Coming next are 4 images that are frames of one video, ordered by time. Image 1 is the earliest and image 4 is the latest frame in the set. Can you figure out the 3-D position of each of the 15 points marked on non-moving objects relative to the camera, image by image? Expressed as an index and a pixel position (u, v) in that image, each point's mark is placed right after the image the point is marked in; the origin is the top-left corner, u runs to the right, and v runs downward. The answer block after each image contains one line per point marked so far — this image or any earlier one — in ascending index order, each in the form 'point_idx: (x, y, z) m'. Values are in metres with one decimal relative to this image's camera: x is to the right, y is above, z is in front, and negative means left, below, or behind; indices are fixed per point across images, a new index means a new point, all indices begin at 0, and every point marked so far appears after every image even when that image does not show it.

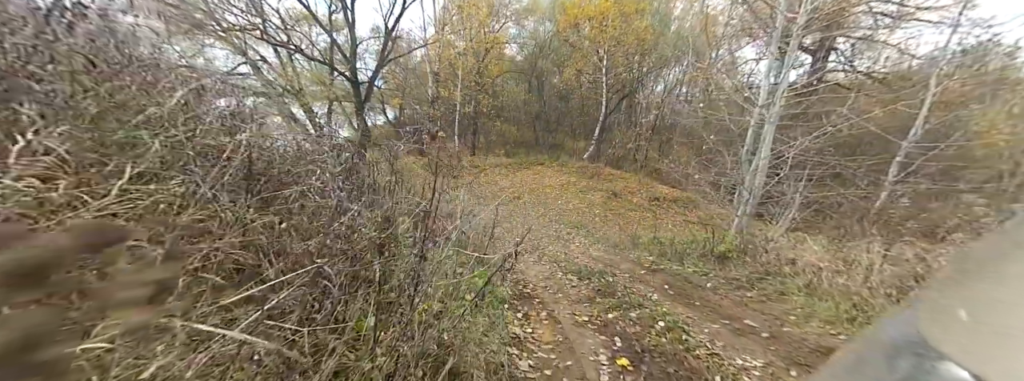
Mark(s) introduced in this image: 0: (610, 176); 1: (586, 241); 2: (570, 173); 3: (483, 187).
0: (+6.0, +0.9, +19.1) m
1: (+2.1, -1.4, +8.6) m
2: (+3.7, +1.1, +19.6) m
3: (-1.5, +0.1, +15.9) m
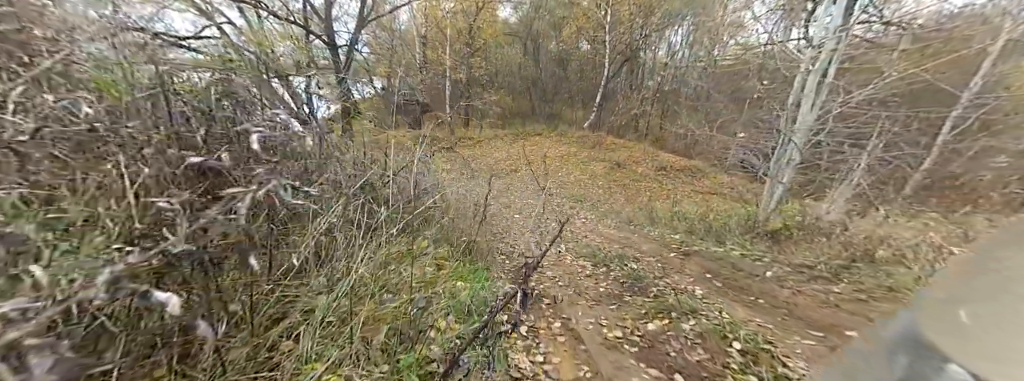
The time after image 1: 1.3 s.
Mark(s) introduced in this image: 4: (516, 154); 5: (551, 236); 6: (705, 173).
0: (+5.8, +2.7, +18.0) m
1: (+2.1, -0.6, +7.7) m
2: (+3.4, +2.8, +18.4) m
3: (-1.7, +1.4, +14.8) m
4: (+0.2, +2.0, +16.8) m
5: (+0.8, -0.9, +5.9) m
6: (+9.2, +0.9, +14.6) m
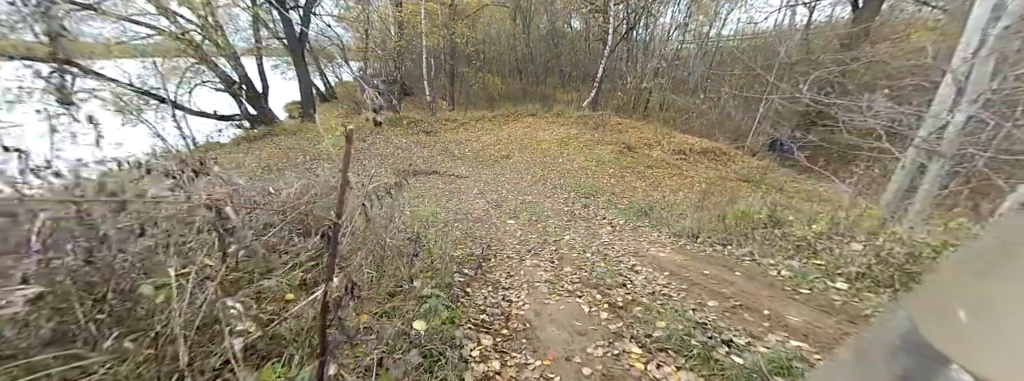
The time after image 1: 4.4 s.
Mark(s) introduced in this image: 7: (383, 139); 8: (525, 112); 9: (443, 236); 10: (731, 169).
0: (+5.3, +3.3, +15.6) m
1: (+1.9, -0.5, +5.3) m
2: (+2.9, +3.4, +15.9) m
3: (-2.1, +1.7, +12.3) m
4: (-0.2, +2.5, +14.3) m
5: (+0.7, -0.9, +3.5) m
6: (+8.8, +1.4, +12.4) m
7: (-5.8, +2.3, +13.8) m
8: (+0.8, +4.7, +18.3) m
9: (-1.0, -0.7, +4.6) m
10: (+7.9, +0.8, +11.2) m
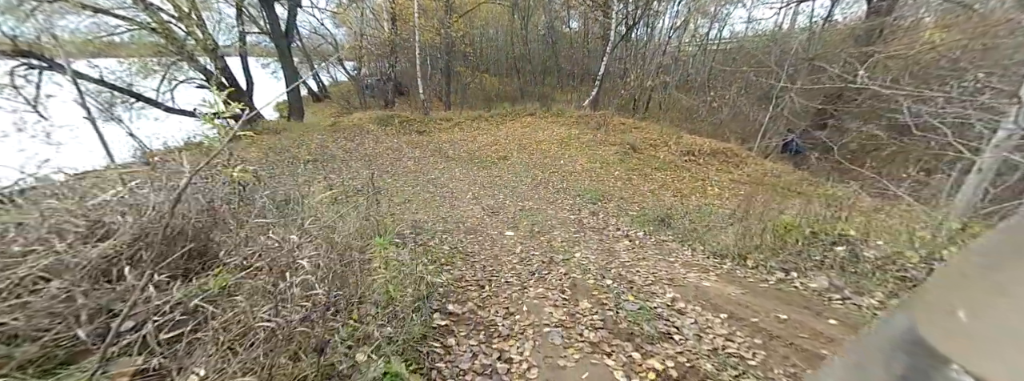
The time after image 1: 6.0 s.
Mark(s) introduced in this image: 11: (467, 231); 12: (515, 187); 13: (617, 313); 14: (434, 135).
0: (+5.2, +3.2, +14.8) m
1: (+1.9, -0.6, +4.5) m
2: (+2.8, +3.3, +15.2) m
3: (-2.2, +1.6, +11.5) m
4: (-0.3, +2.3, +13.5) m
5: (+0.7, -1.0, +2.7) m
6: (+8.7, +1.3, +11.7) m
7: (-5.9, +2.2, +12.9) m
8: (+0.7, +4.5, +17.5) m
9: (-1.0, -0.8, +3.7) m
10: (+7.9, +0.7, +10.5) m
11: (-0.7, -0.5, +4.8) m
12: (+0.1, +0.1, +7.6) m
13: (+0.9, -1.0, +2.6) m
14: (-3.5, +2.5, +14.0) m
